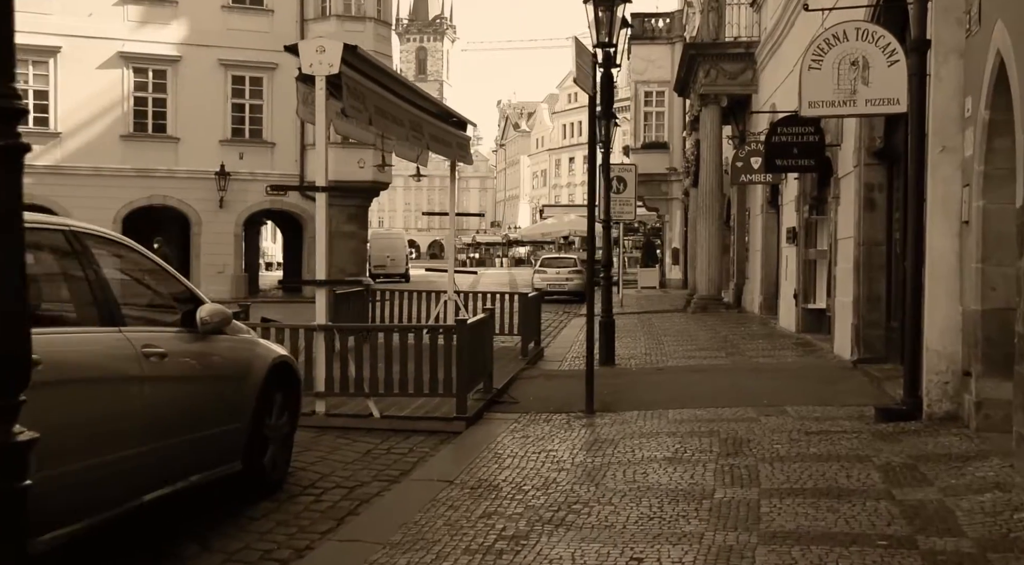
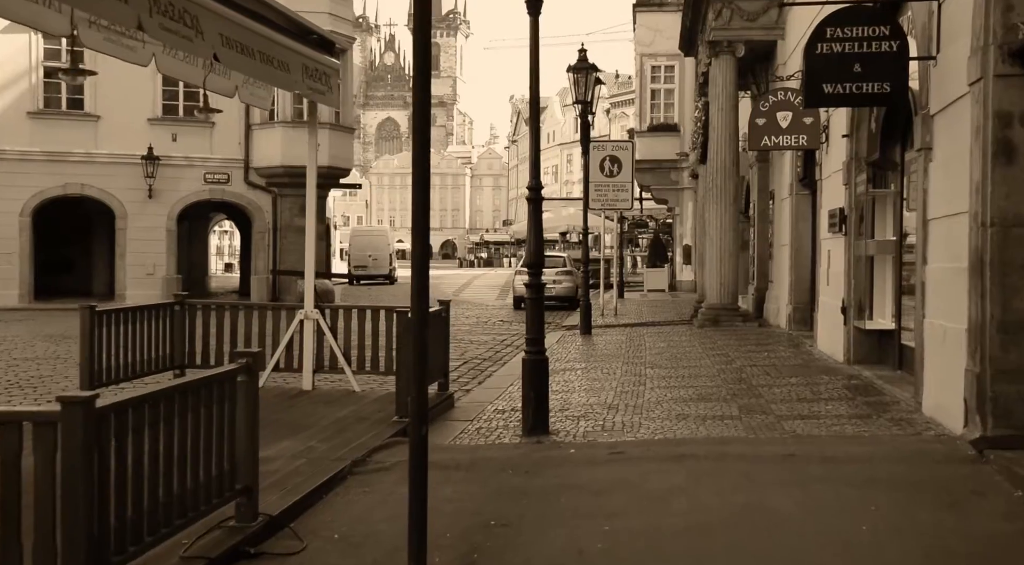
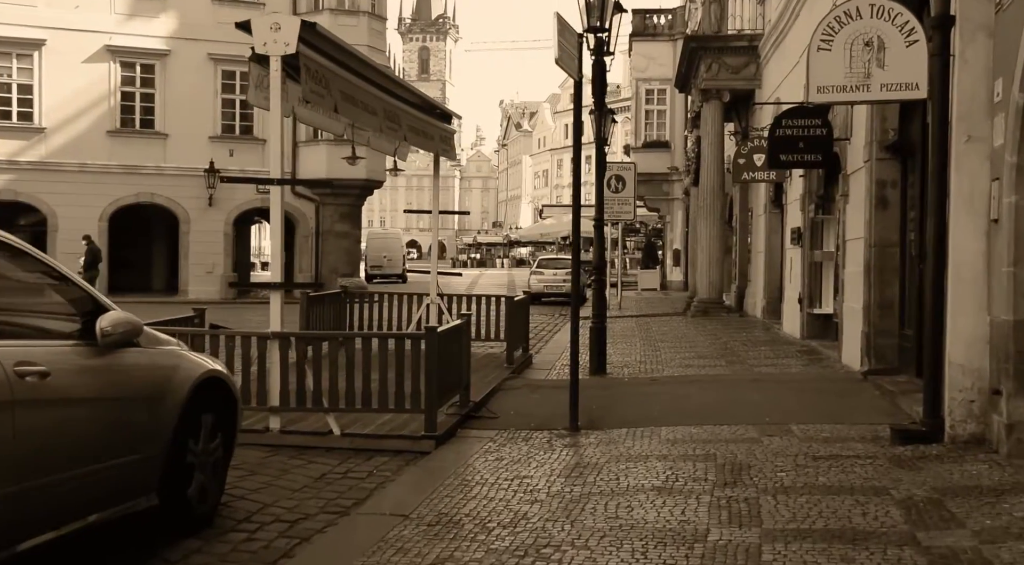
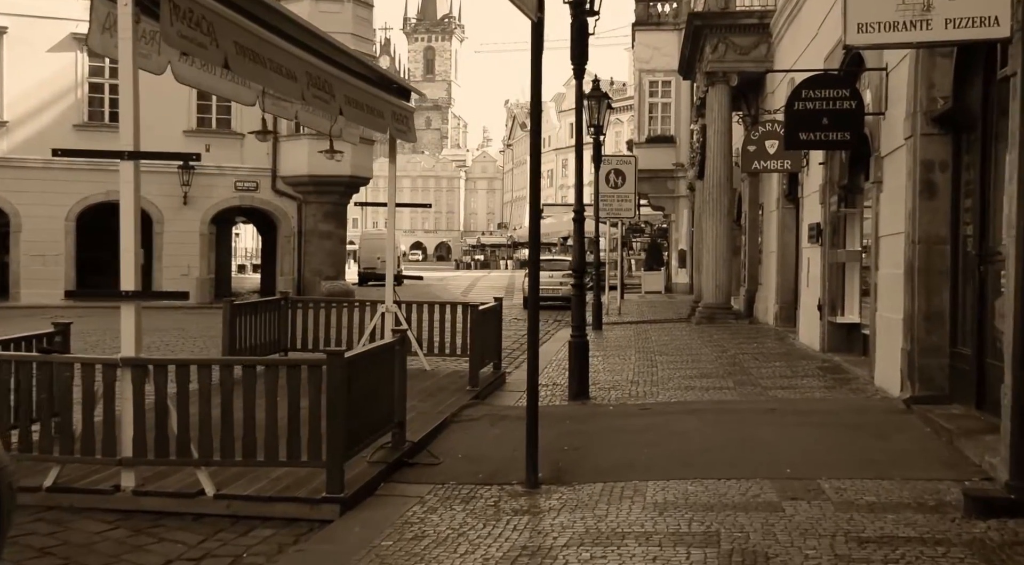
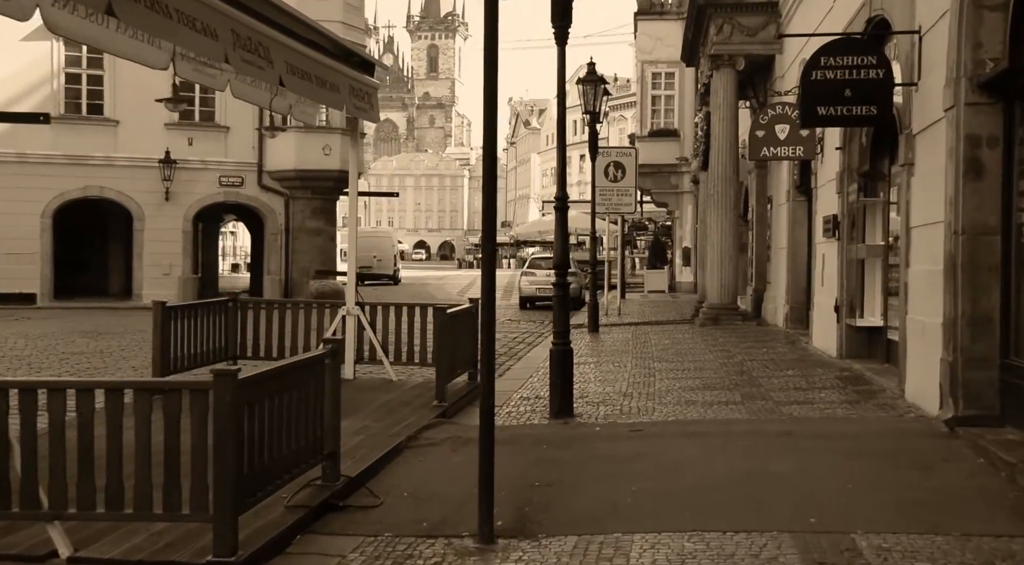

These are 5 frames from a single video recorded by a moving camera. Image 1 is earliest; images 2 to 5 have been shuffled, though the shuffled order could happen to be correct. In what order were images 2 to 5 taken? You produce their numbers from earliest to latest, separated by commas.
3, 4, 5, 2
